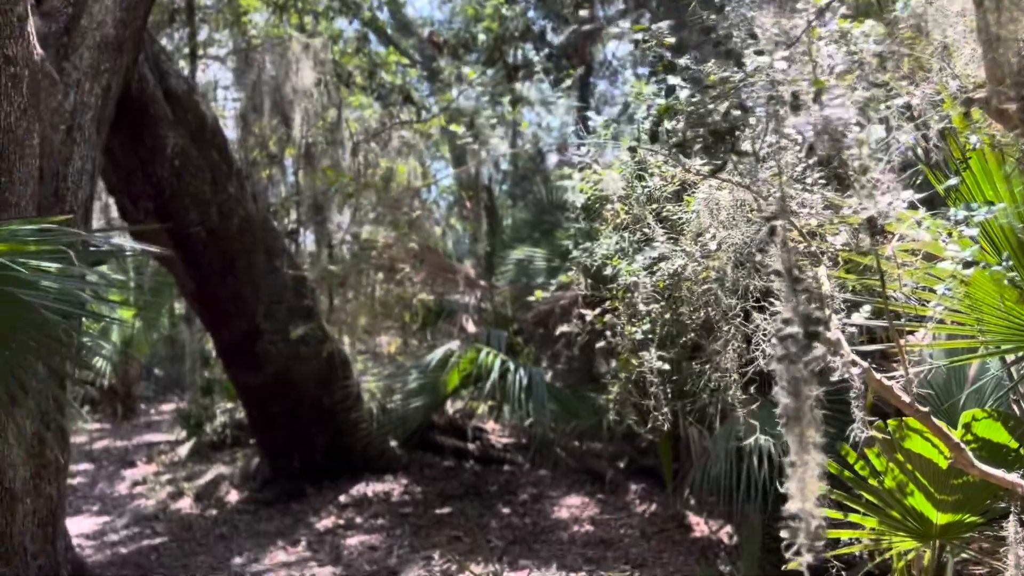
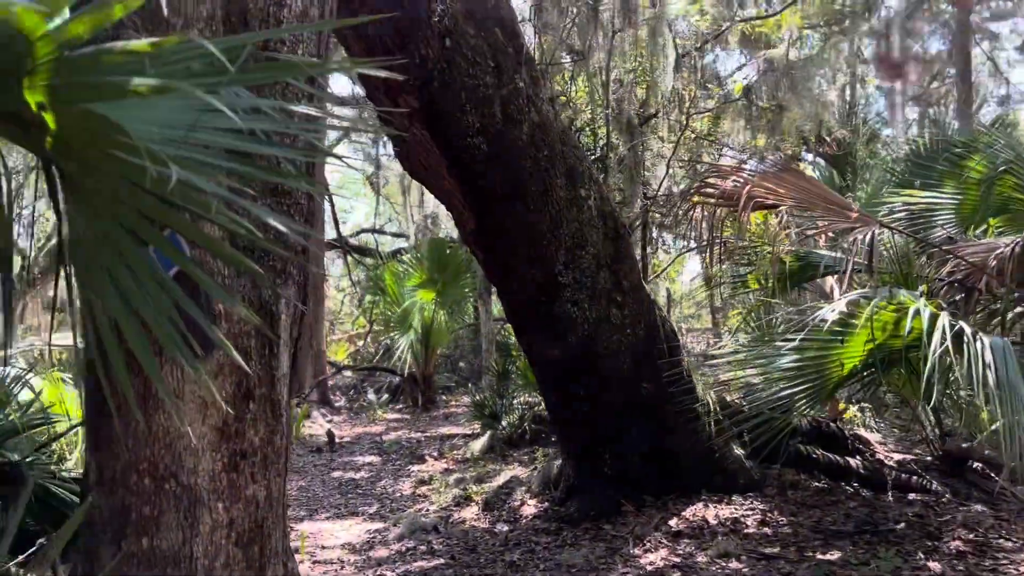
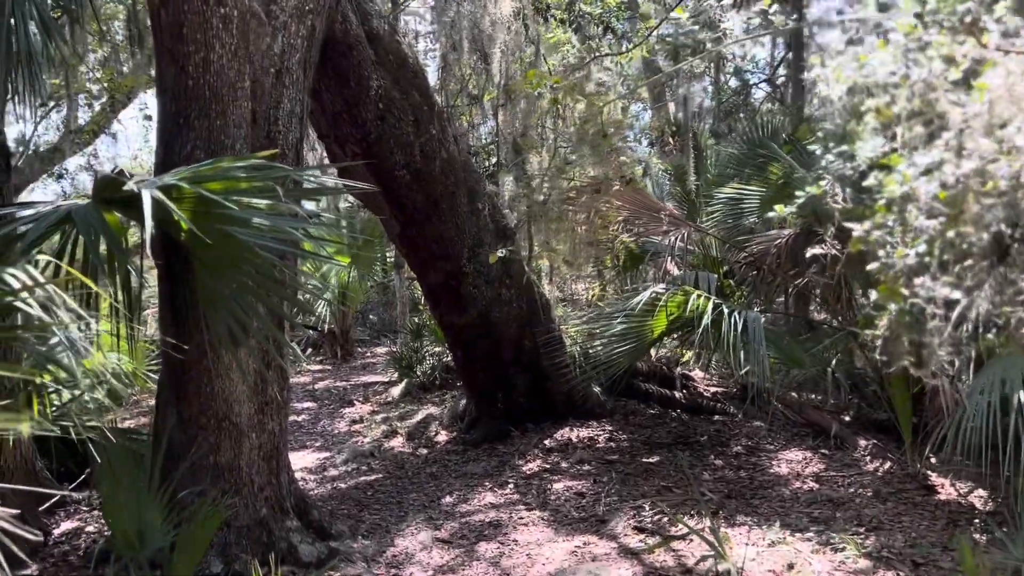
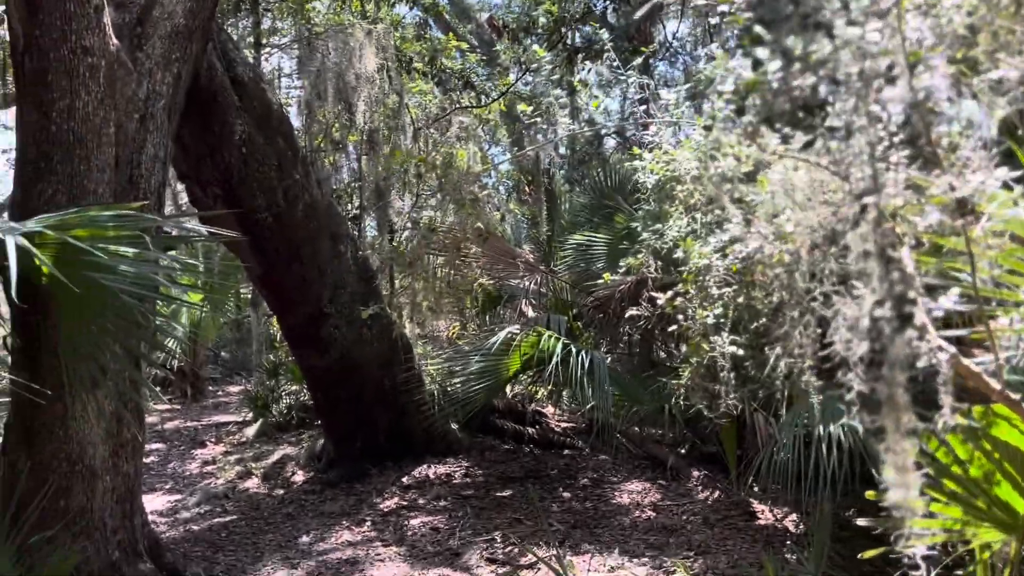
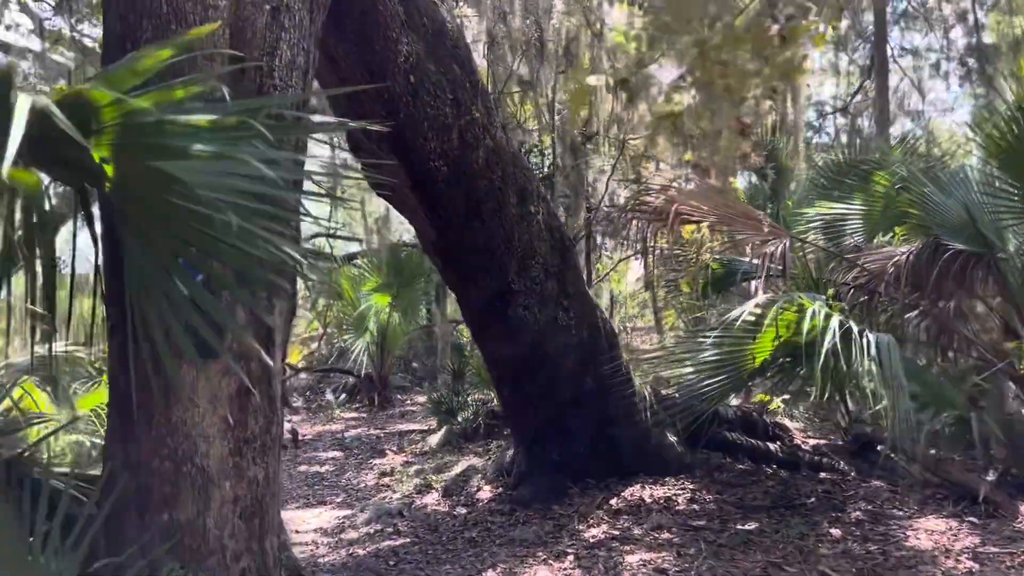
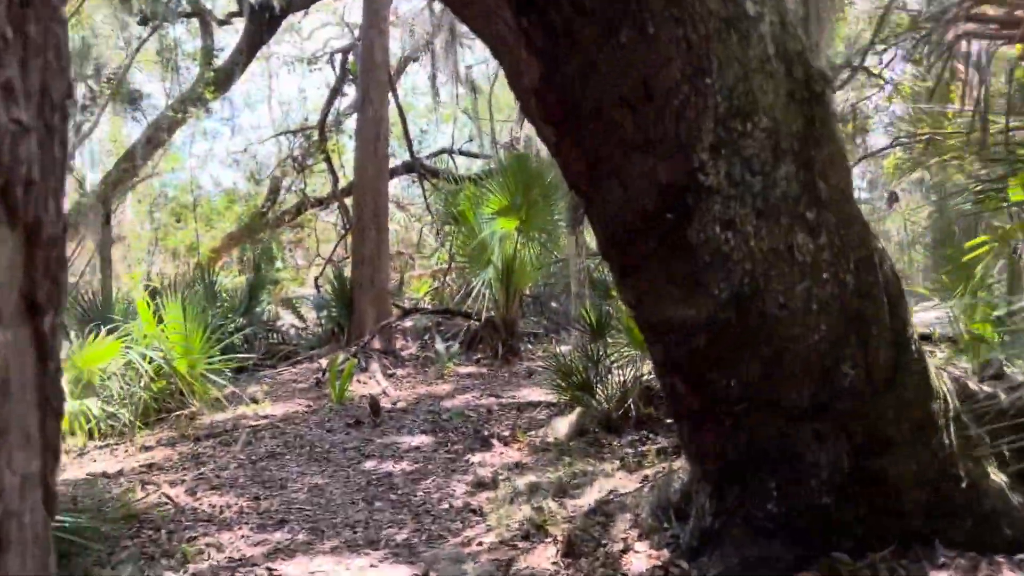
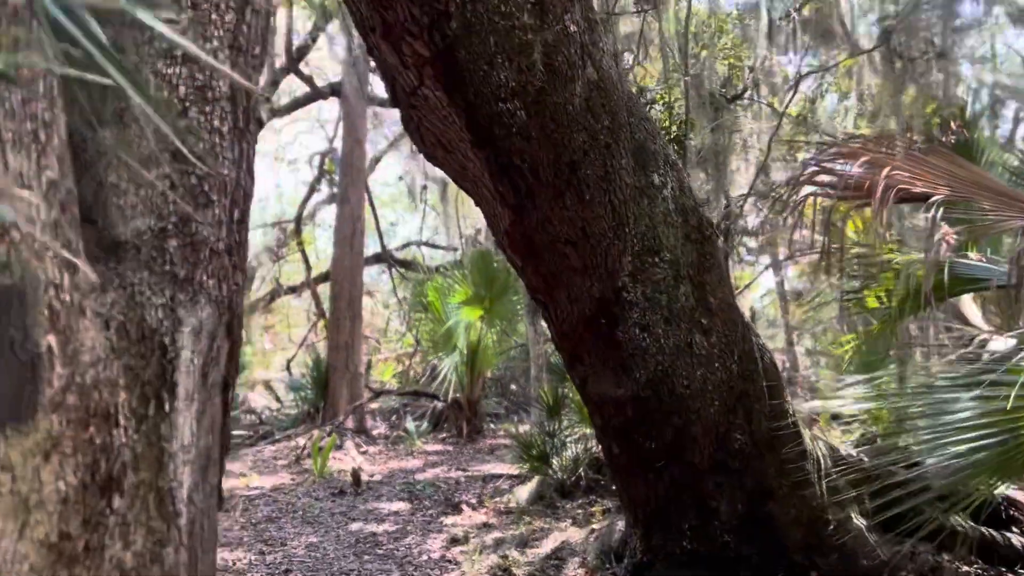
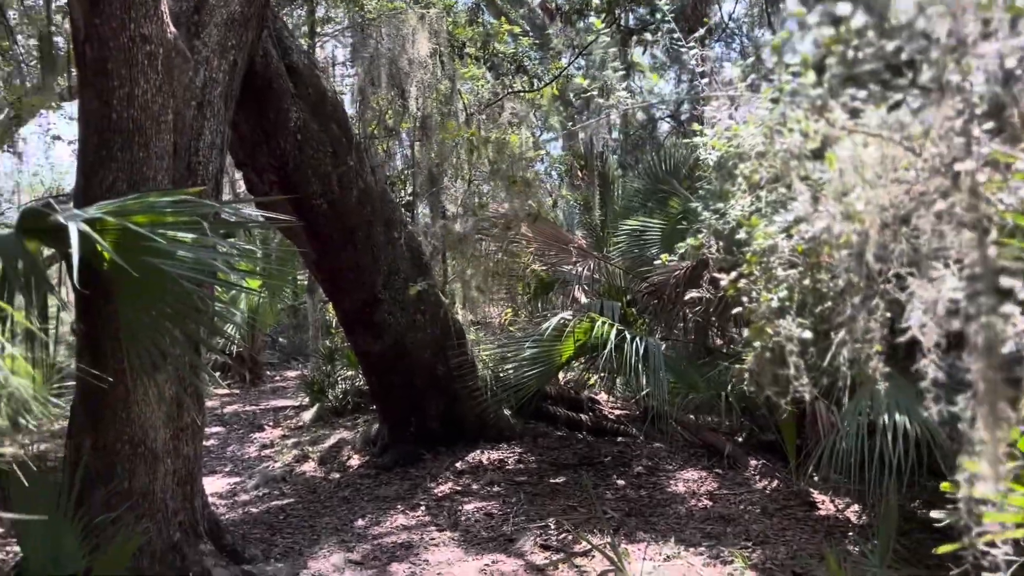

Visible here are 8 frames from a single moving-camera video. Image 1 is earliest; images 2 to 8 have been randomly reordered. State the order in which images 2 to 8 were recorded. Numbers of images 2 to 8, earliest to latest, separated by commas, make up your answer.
4, 8, 3, 5, 2, 7, 6
